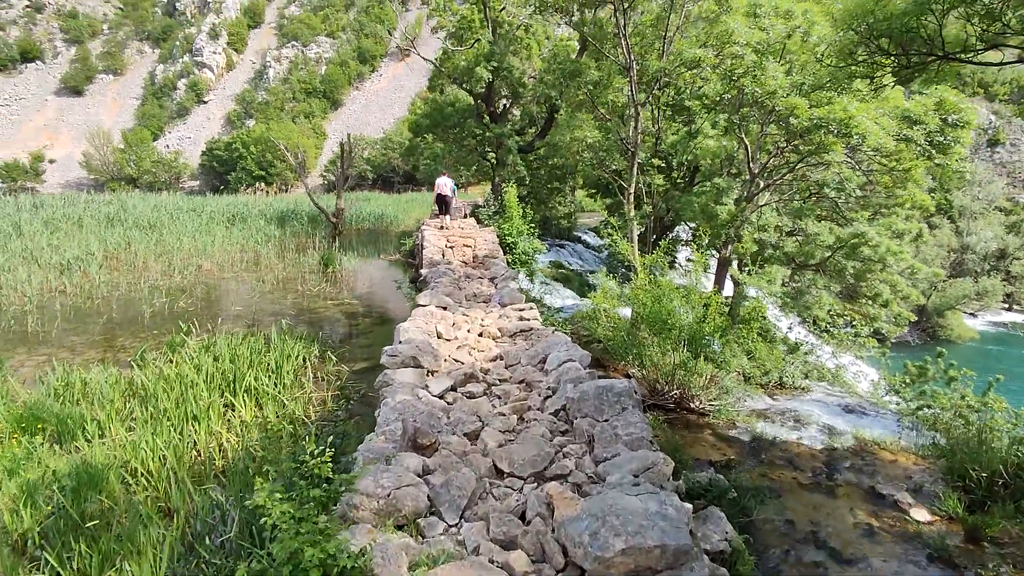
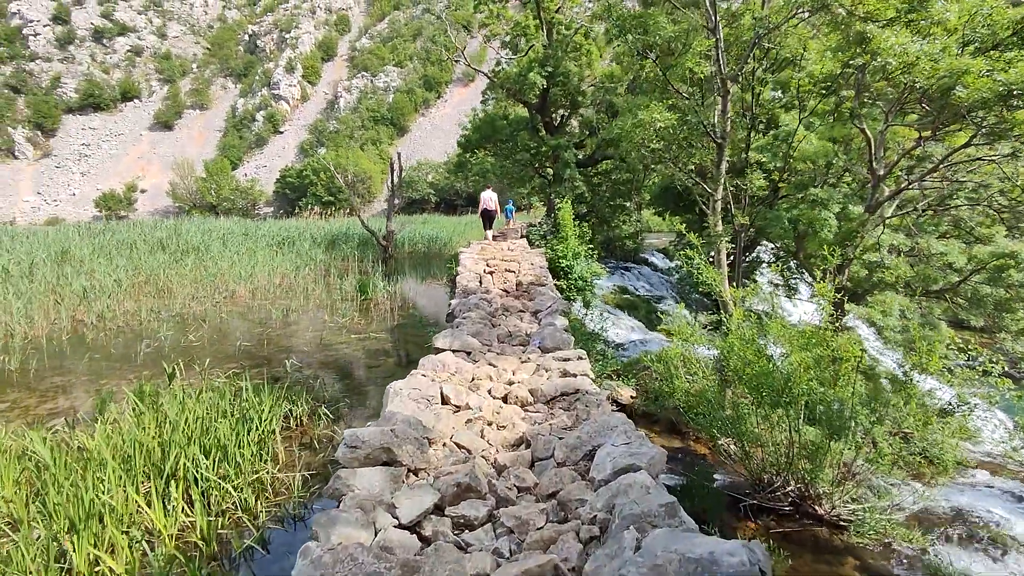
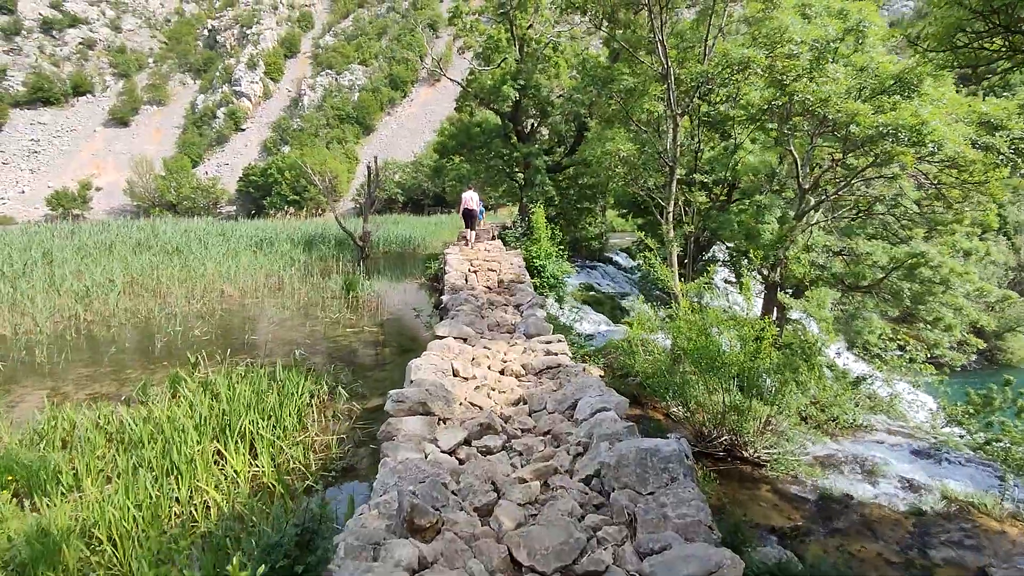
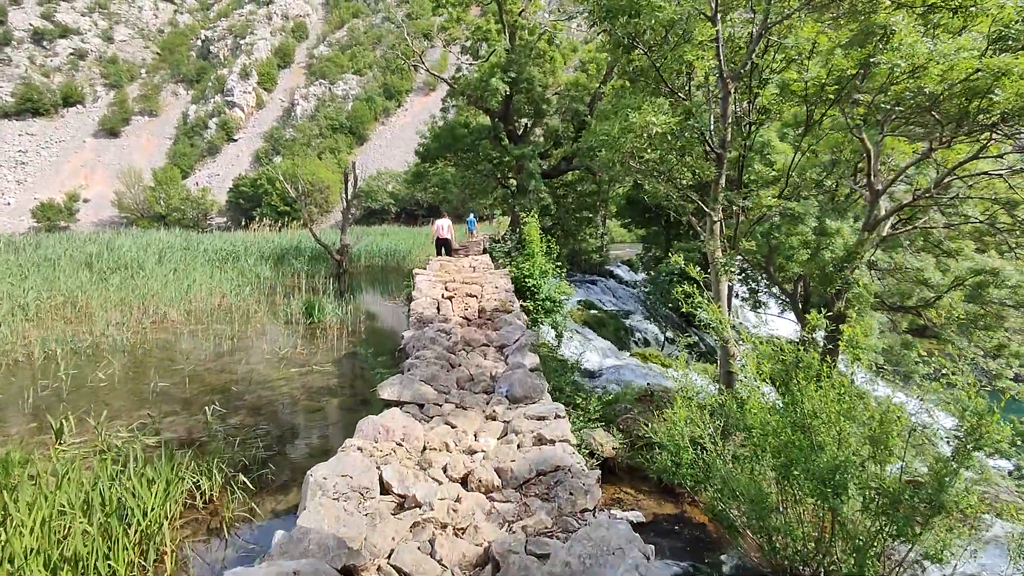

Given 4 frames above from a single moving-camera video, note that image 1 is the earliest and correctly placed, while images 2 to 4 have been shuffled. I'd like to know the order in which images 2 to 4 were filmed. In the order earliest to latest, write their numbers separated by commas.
3, 2, 4
